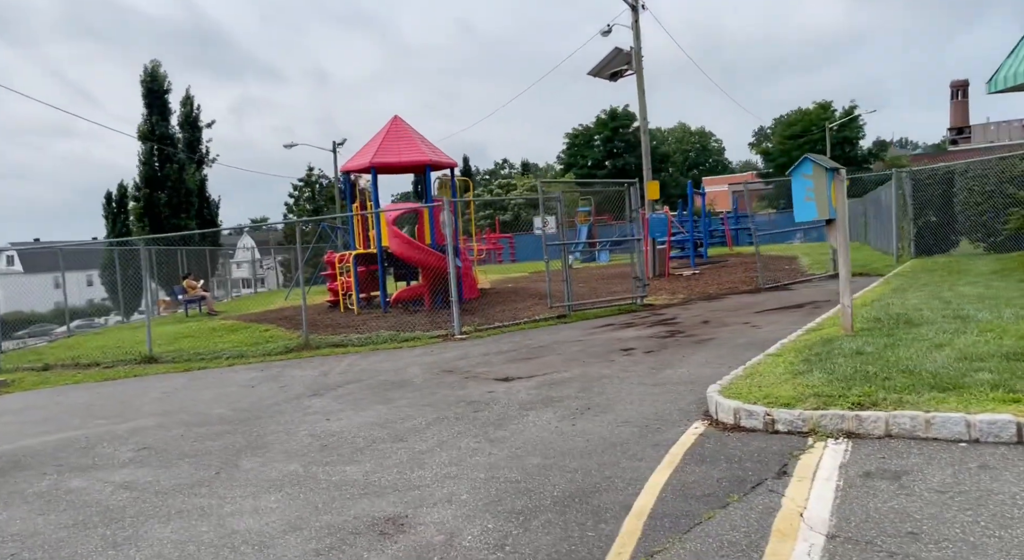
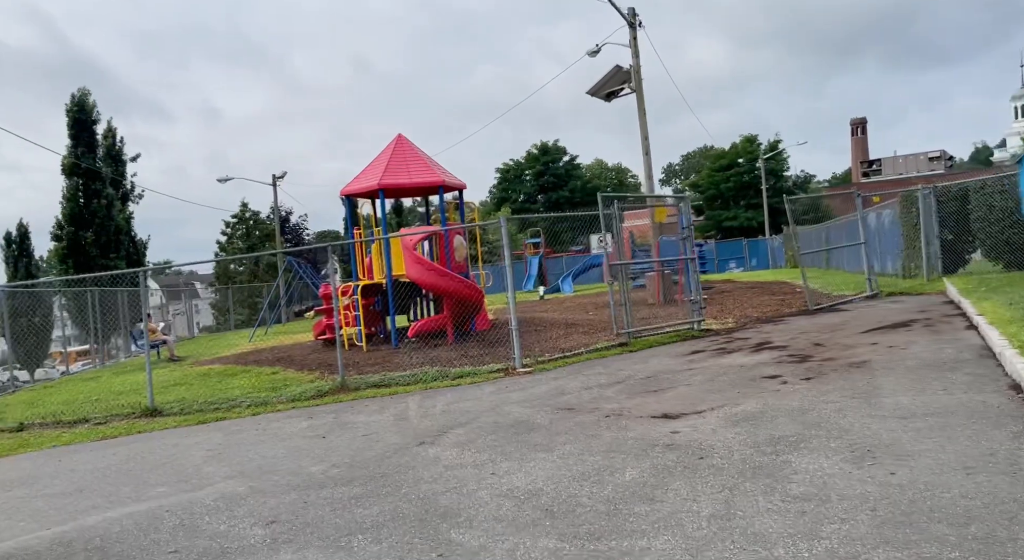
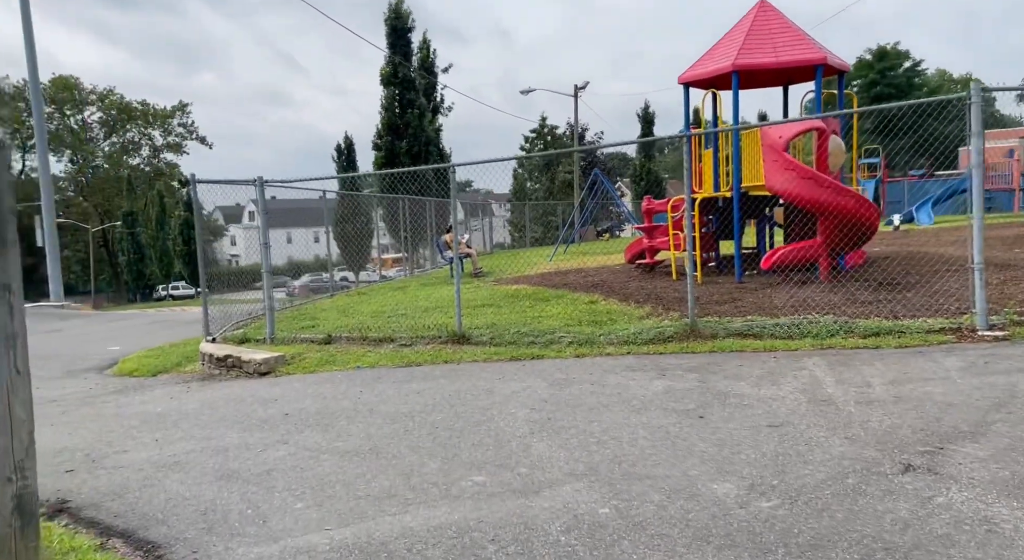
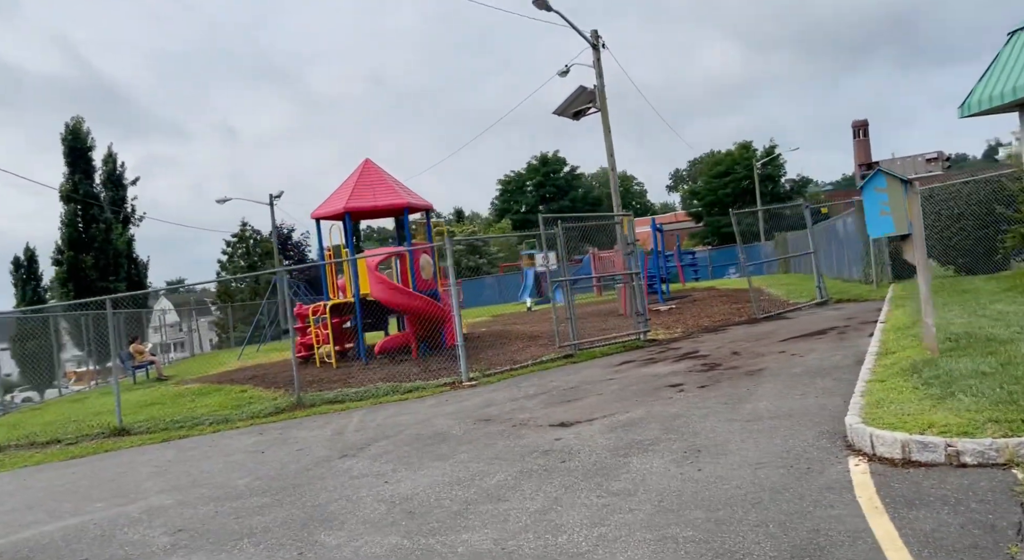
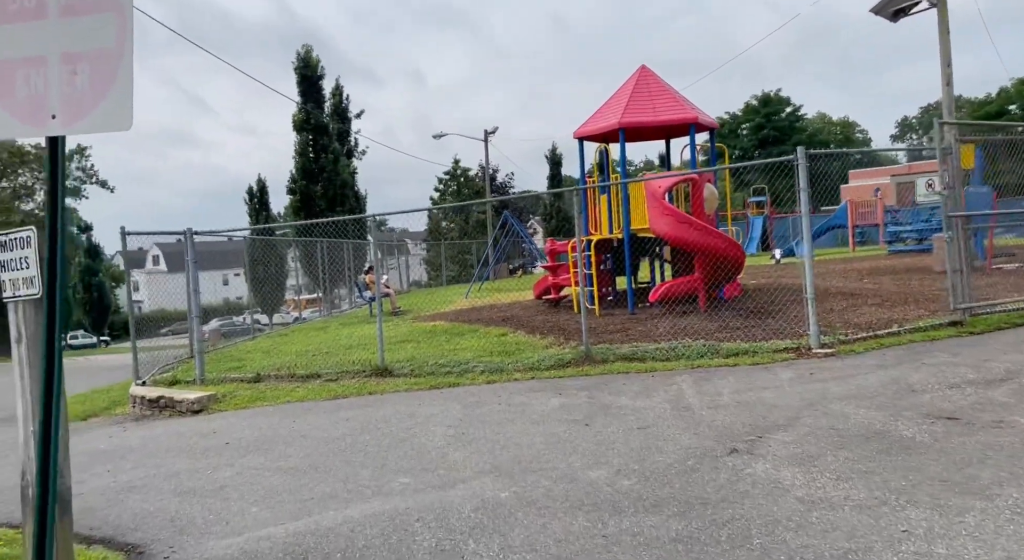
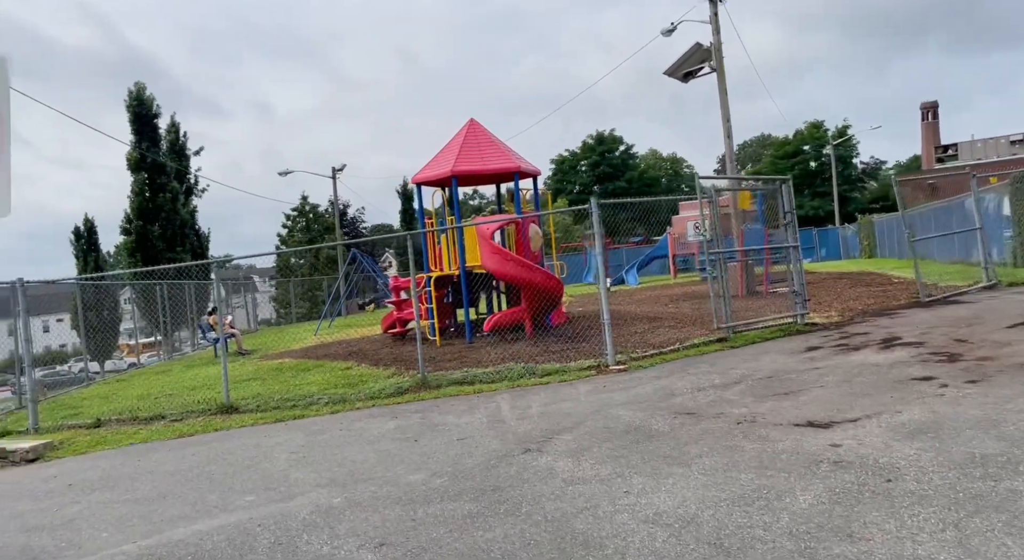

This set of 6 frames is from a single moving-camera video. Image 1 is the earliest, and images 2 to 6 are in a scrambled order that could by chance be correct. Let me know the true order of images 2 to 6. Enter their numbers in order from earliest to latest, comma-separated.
4, 2, 6, 5, 3
